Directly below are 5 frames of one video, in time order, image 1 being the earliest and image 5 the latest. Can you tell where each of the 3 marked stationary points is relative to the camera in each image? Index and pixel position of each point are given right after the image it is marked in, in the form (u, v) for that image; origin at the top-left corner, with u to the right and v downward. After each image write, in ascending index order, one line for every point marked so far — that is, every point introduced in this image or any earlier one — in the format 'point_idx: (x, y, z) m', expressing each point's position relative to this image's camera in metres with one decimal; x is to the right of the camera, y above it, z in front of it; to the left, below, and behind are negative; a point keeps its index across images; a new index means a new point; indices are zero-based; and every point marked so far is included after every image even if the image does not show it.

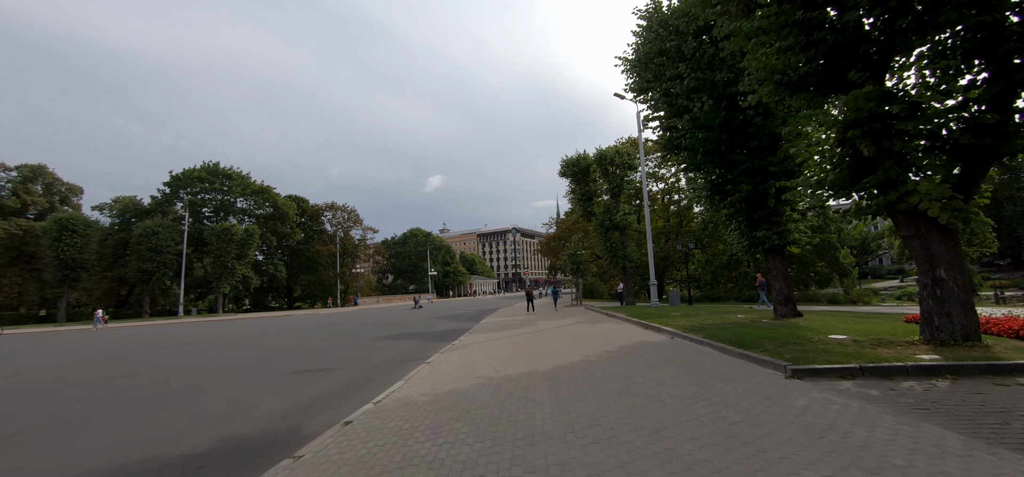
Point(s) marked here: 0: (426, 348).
0: (-2.7, -3.5, +13.5) m
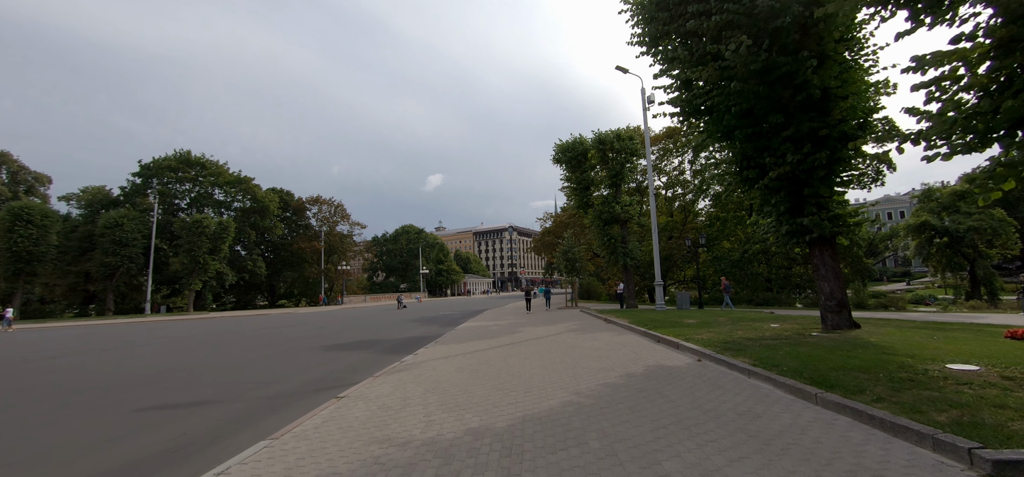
0: (-3.5, -3.1, +10.4) m
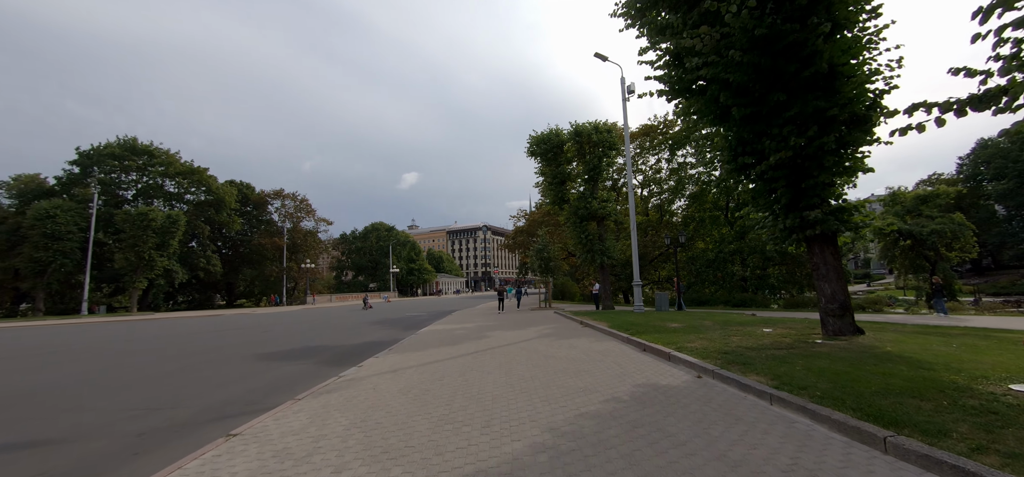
0: (-4.2, -2.8, +8.7) m
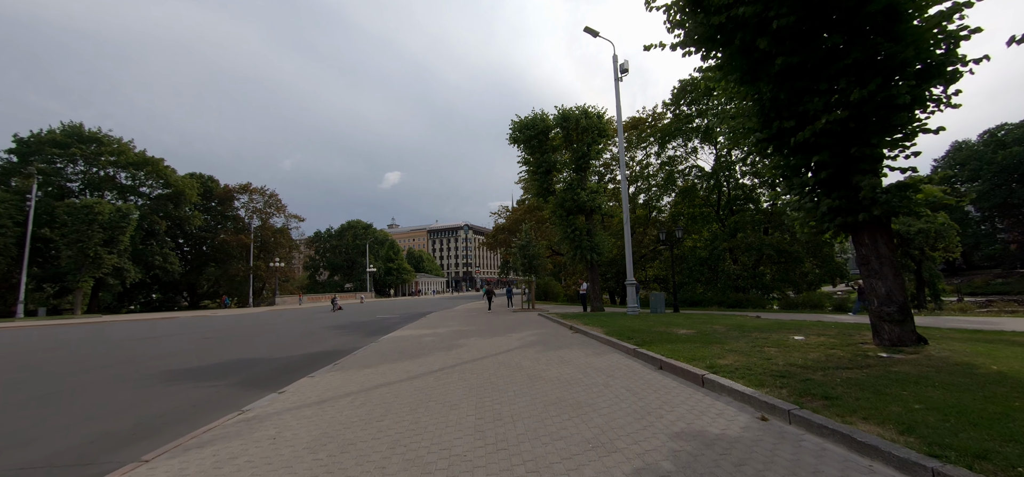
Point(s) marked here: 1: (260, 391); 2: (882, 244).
0: (-4.6, -2.5, +6.4) m
1: (-4.3, -2.6, +7.1) m
2: (+6.6, -0.1, +7.5) m
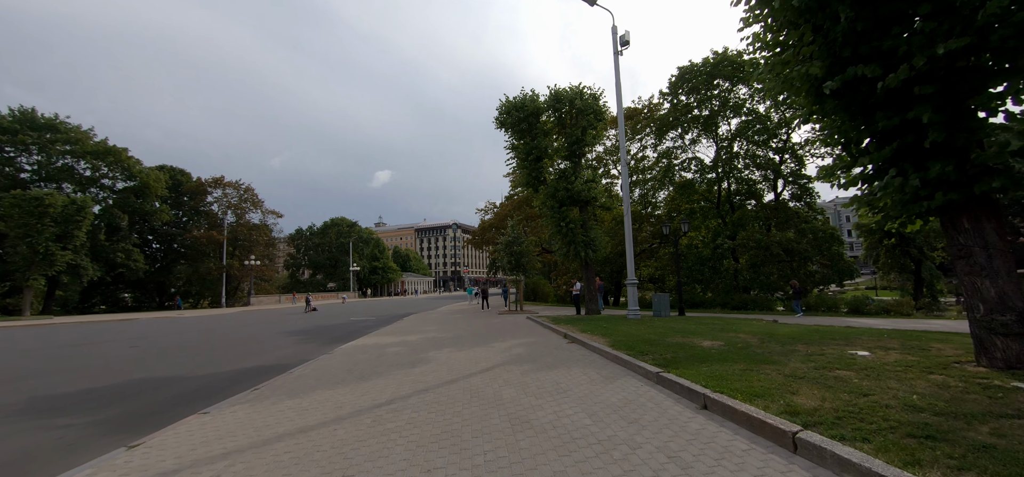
0: (-4.9, -2.3, +4.1) m
1: (-4.6, -2.3, +4.9) m
2: (+6.3, +0.1, +5.5) m
